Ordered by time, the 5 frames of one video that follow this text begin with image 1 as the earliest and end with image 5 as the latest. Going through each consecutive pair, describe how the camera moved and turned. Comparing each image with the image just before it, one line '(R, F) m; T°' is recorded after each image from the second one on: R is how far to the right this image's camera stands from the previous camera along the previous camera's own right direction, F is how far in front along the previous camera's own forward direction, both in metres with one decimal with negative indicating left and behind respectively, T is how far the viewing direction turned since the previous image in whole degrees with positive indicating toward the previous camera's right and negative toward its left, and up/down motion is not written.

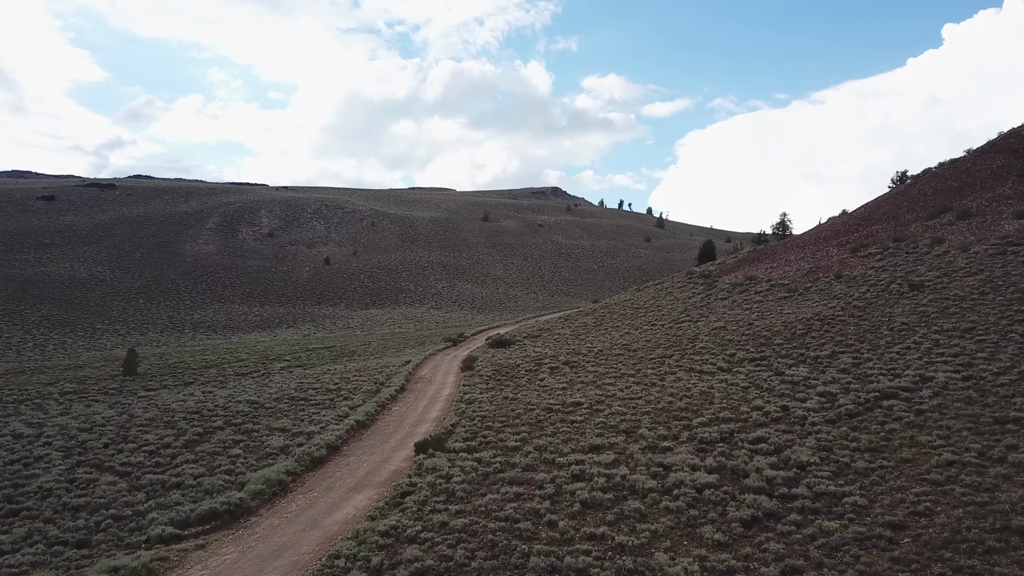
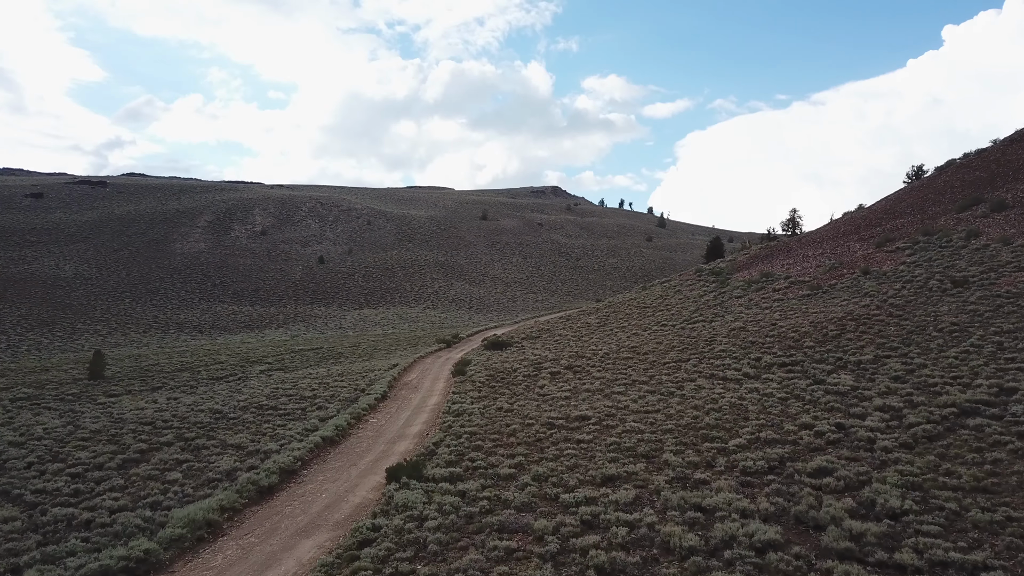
(+0.2, +2.5) m; 0°
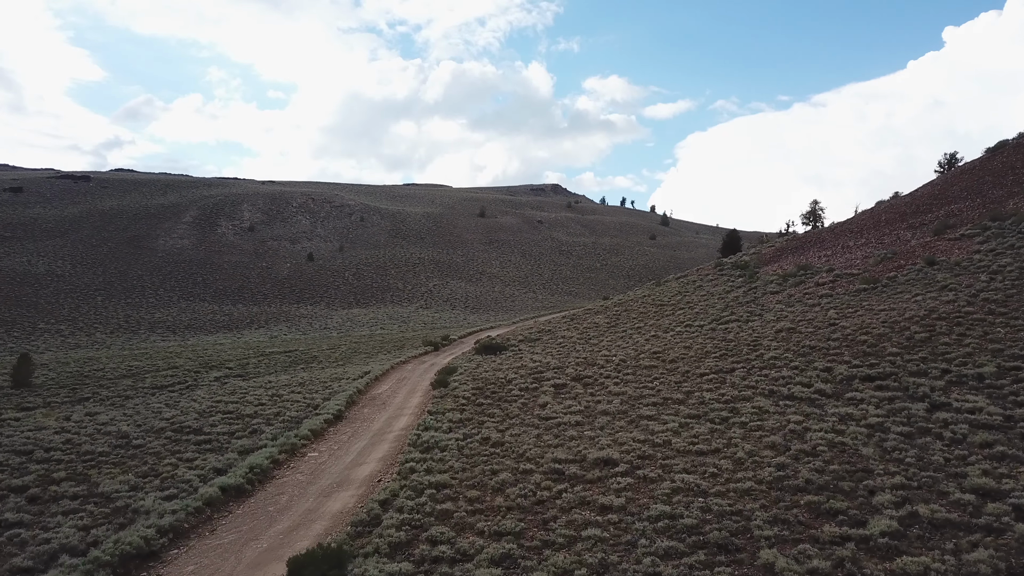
(+0.4, +4.5) m; 0°
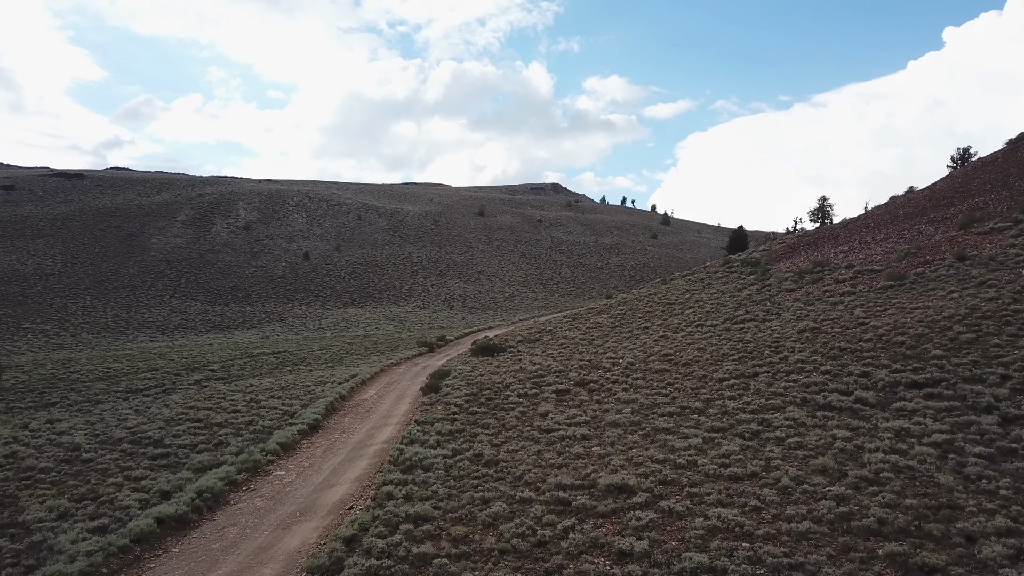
(+0.1, +1.6) m; 0°
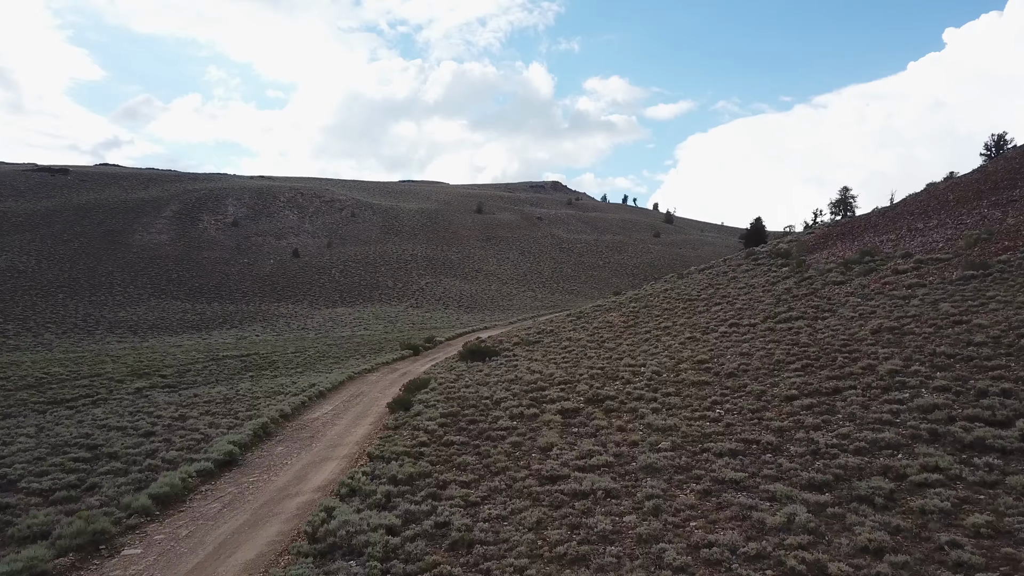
(+0.3, +3.8) m; 0°
